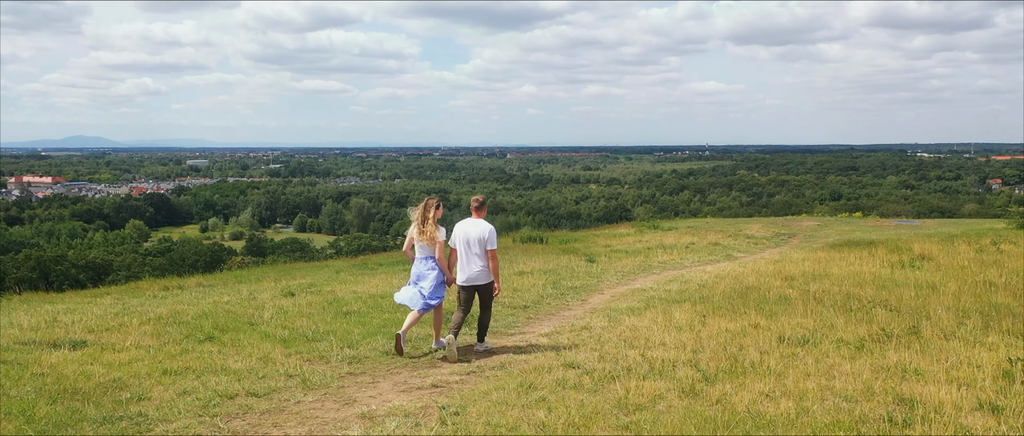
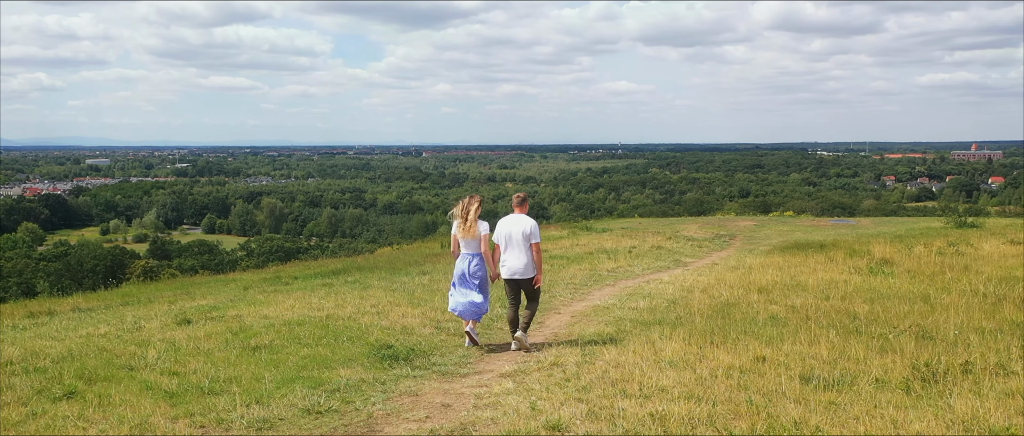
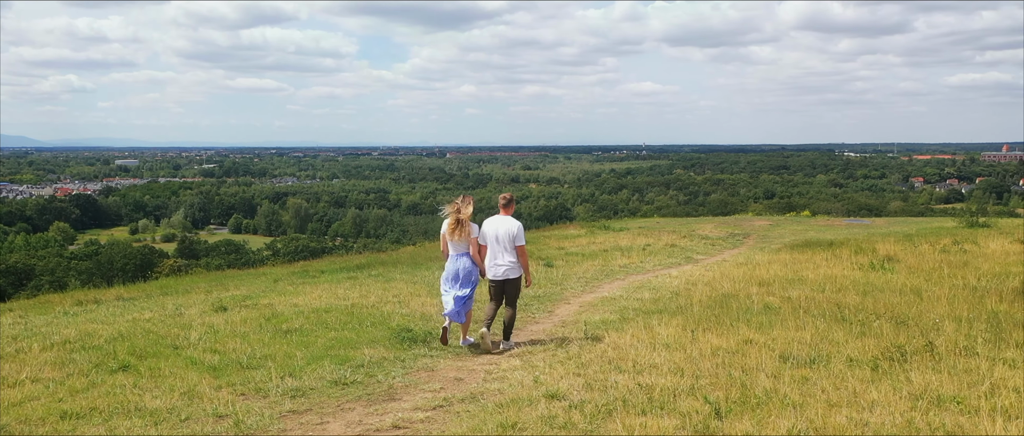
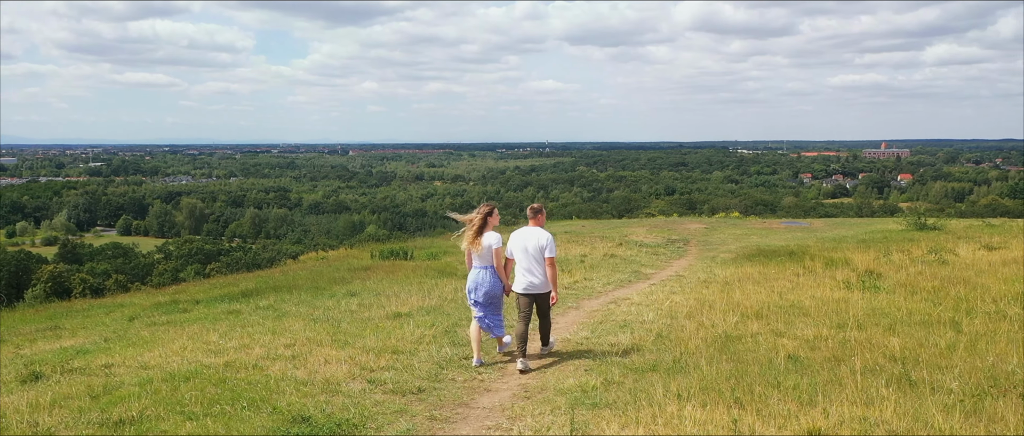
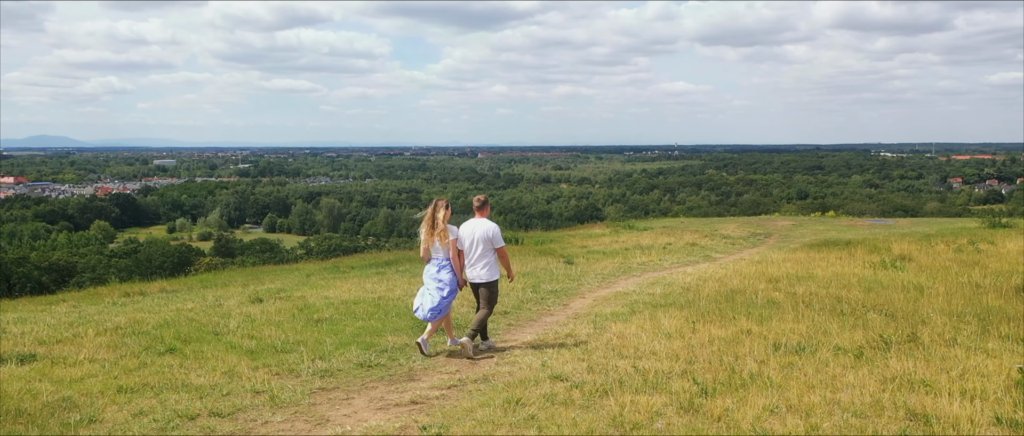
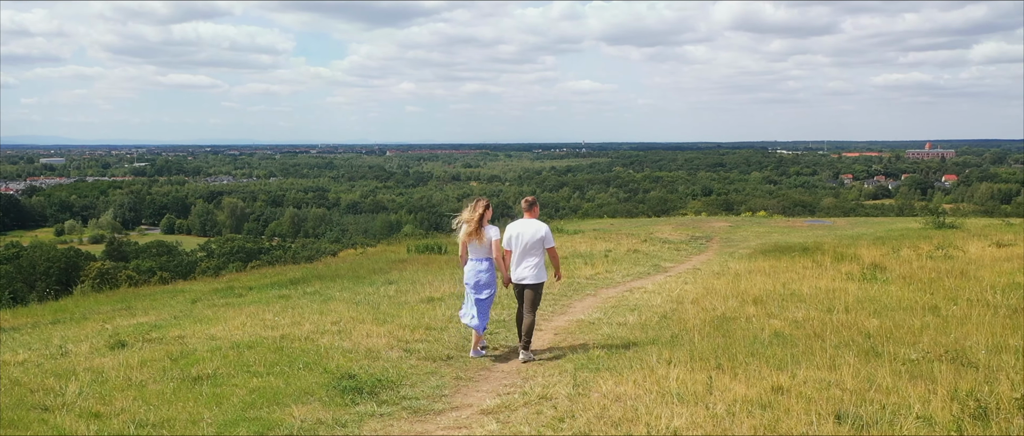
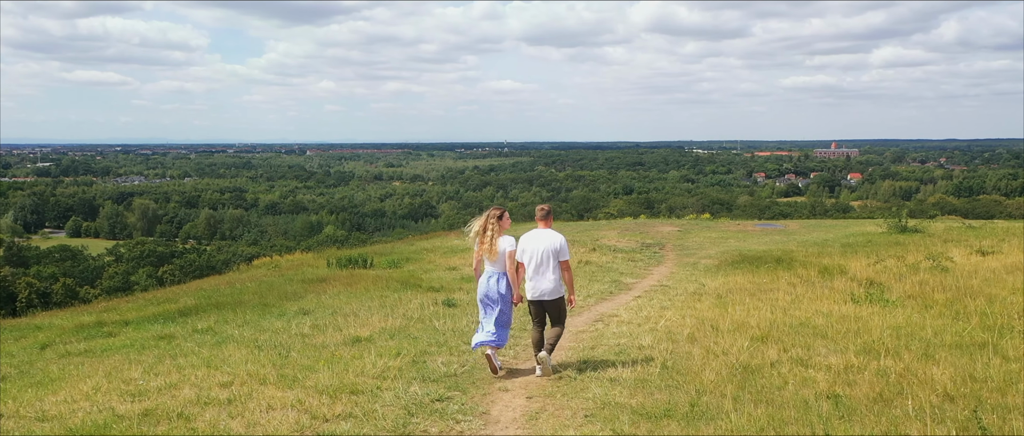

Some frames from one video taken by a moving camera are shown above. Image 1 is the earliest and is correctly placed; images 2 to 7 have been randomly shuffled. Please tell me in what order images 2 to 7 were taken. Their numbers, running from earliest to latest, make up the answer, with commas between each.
5, 3, 2, 6, 4, 7
